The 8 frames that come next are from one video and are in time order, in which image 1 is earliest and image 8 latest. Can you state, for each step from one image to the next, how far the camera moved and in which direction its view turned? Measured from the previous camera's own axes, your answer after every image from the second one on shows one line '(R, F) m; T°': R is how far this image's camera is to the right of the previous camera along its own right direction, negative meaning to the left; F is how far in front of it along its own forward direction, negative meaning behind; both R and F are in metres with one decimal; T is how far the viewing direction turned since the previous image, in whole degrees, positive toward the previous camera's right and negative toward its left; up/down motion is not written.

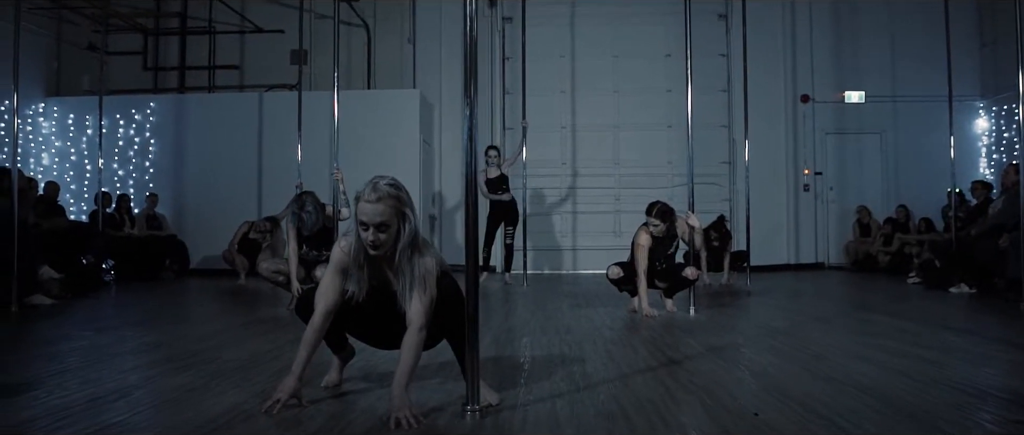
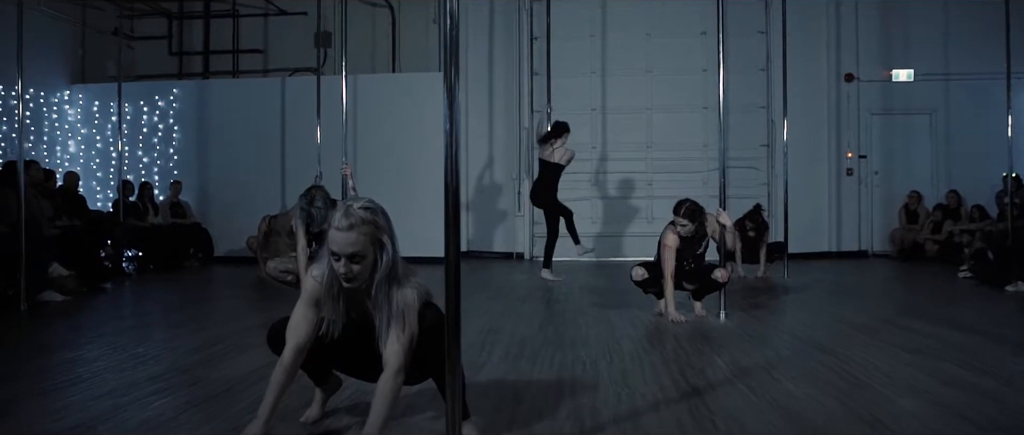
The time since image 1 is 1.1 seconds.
(+0.1, +0.3) m; -3°
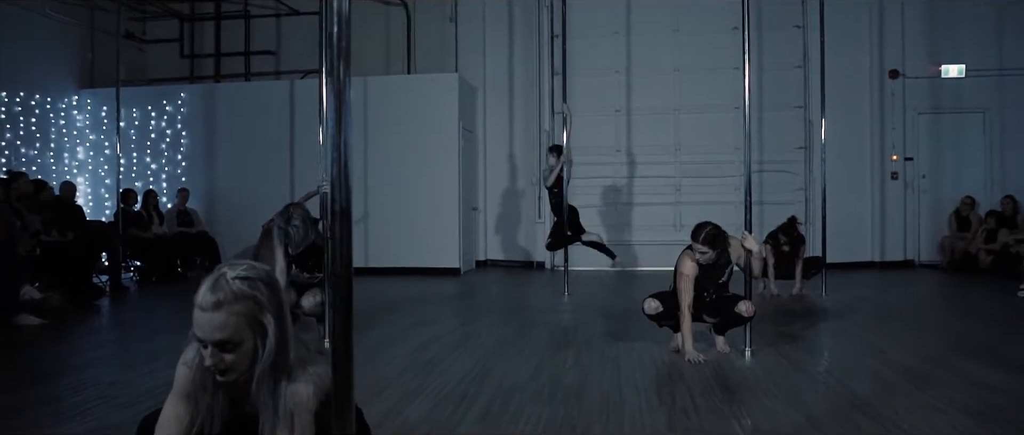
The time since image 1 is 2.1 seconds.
(+0.2, +0.5) m; -3°
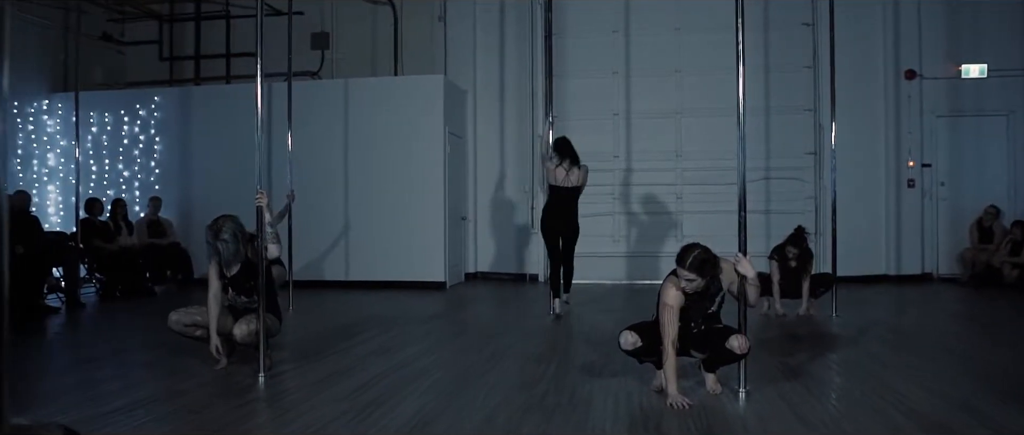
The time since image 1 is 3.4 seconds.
(+0.2, +0.5) m; -1°
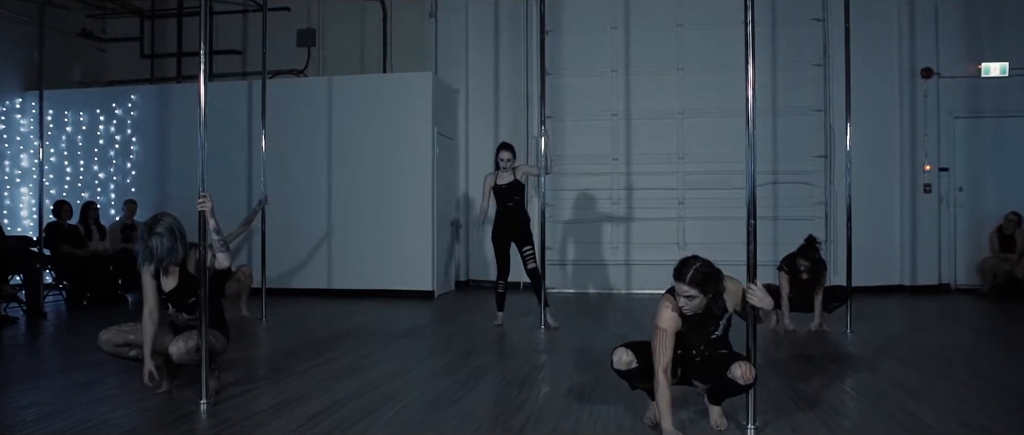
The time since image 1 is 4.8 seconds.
(+0.1, +0.4) m; 0°
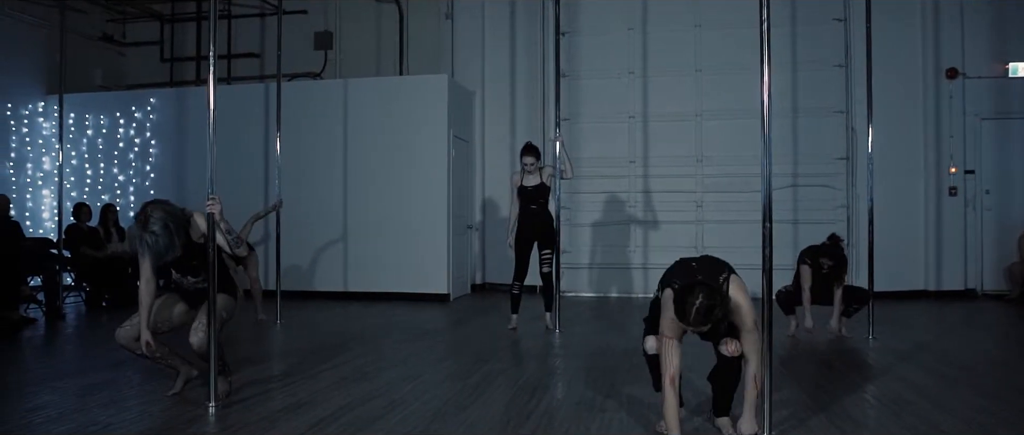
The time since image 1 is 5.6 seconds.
(0.0, +0.1) m; -2°
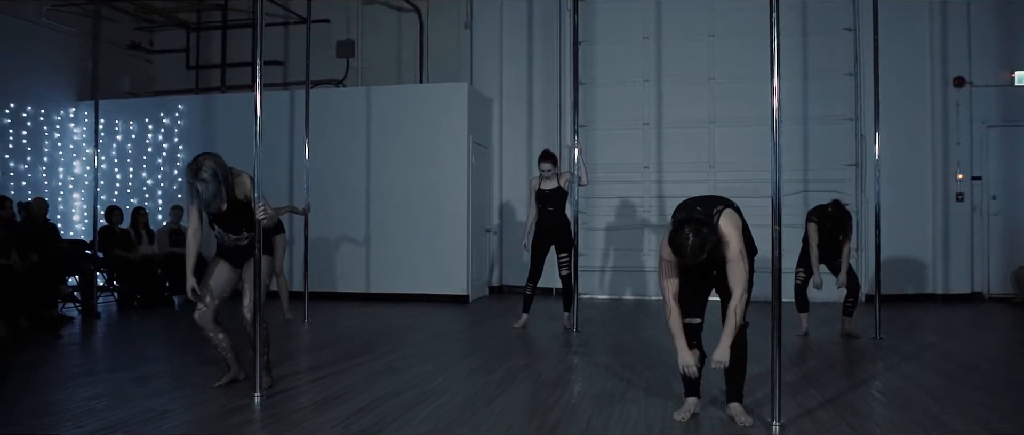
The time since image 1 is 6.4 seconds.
(-0.1, -0.2) m; -1°
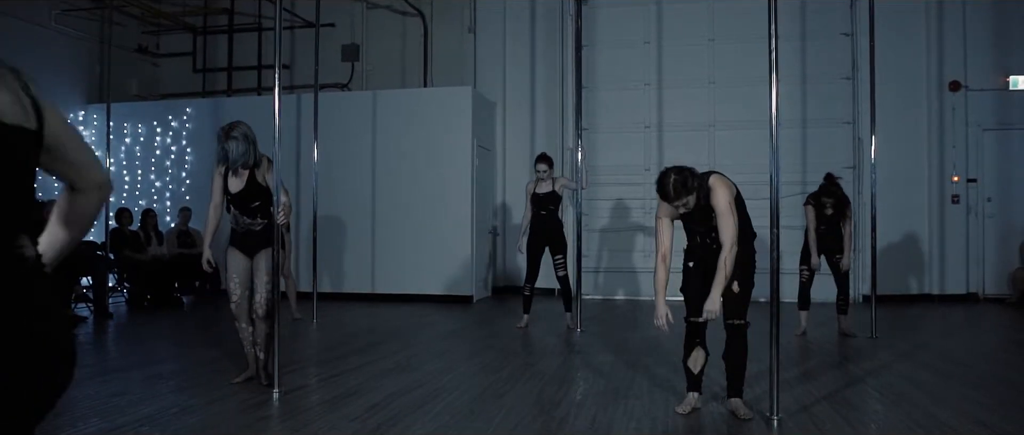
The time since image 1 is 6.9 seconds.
(0.0, -0.1) m; 0°
